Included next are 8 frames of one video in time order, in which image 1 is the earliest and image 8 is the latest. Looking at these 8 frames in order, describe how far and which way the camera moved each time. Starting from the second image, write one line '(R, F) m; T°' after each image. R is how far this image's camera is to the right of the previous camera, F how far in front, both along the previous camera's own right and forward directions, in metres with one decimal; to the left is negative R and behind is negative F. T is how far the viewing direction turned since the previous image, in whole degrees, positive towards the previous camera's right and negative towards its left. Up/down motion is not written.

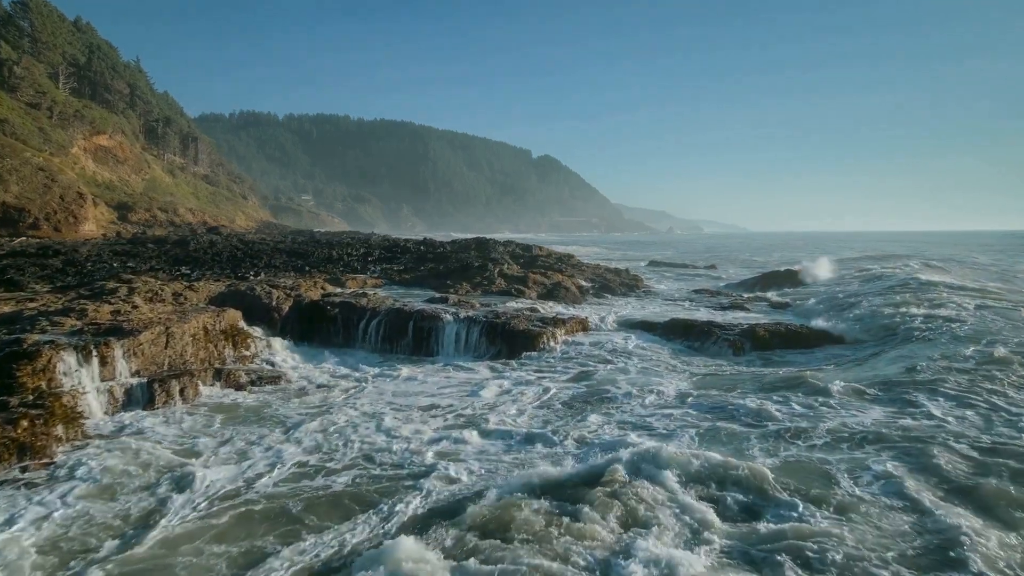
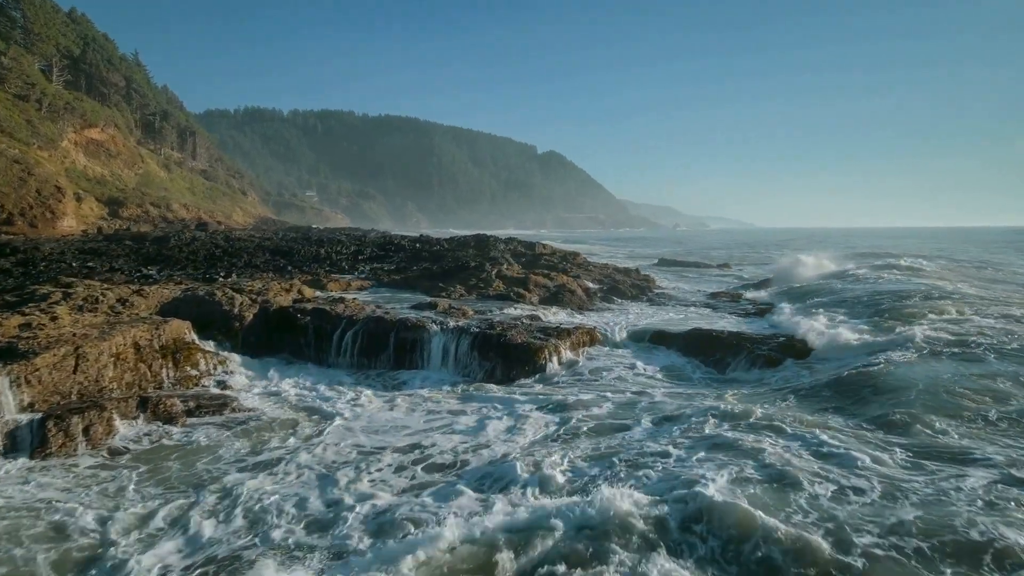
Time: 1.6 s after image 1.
(+0.2, +2.0) m; -1°
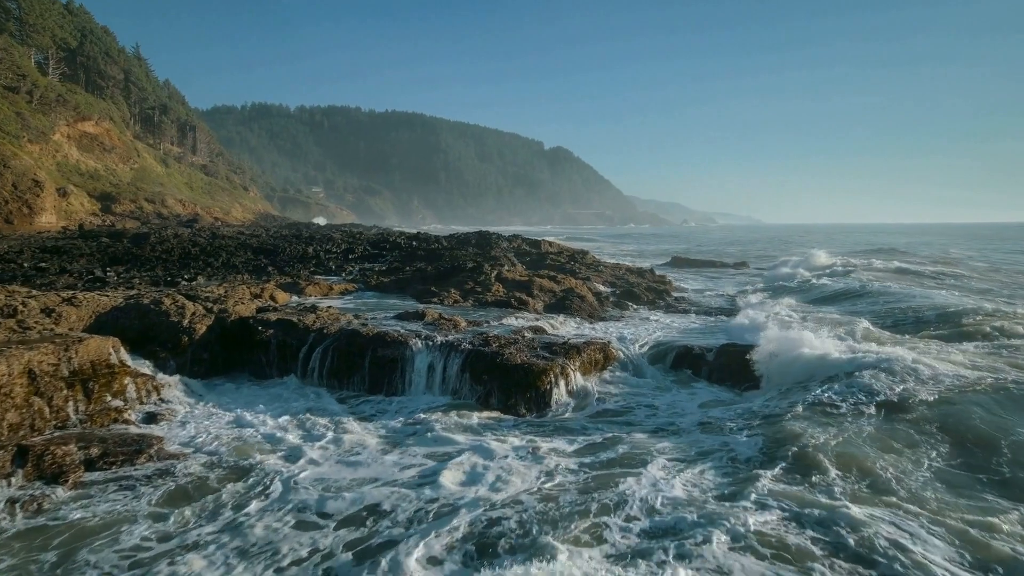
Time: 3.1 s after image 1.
(+0.2, +2.1) m; -1°
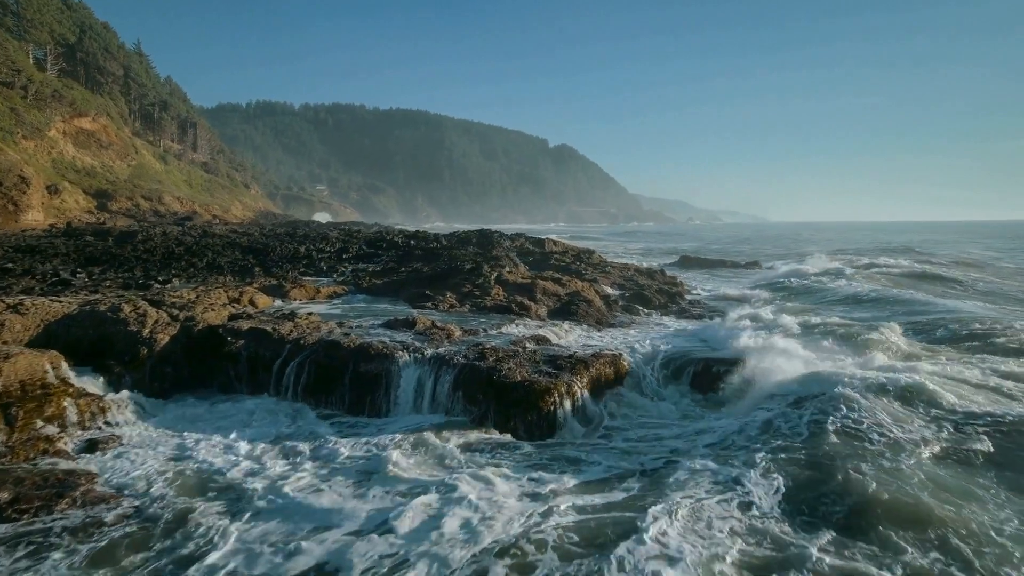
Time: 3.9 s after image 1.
(+0.1, +1.2) m; 0°
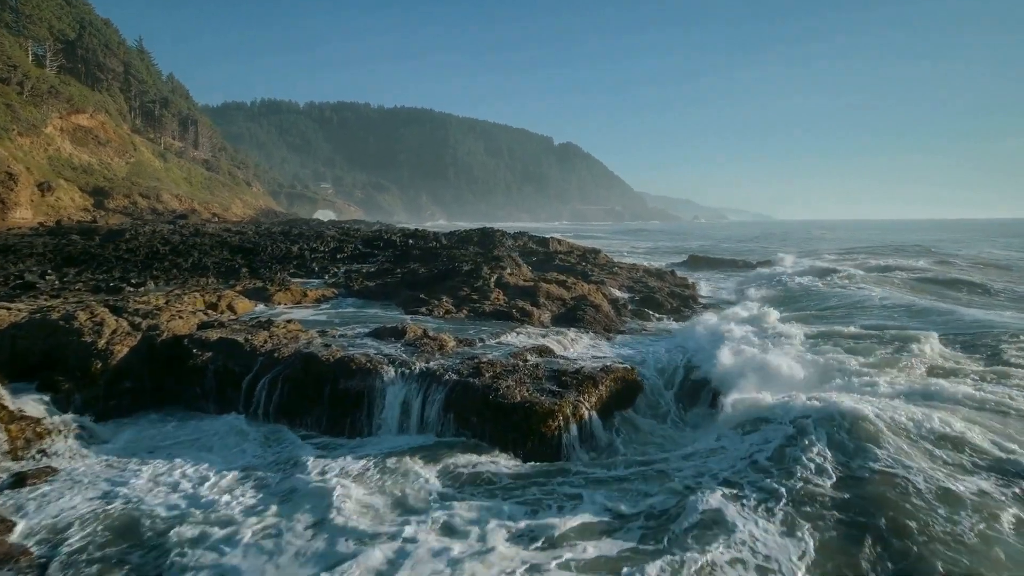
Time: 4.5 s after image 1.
(+0.1, +1.1) m; 0°
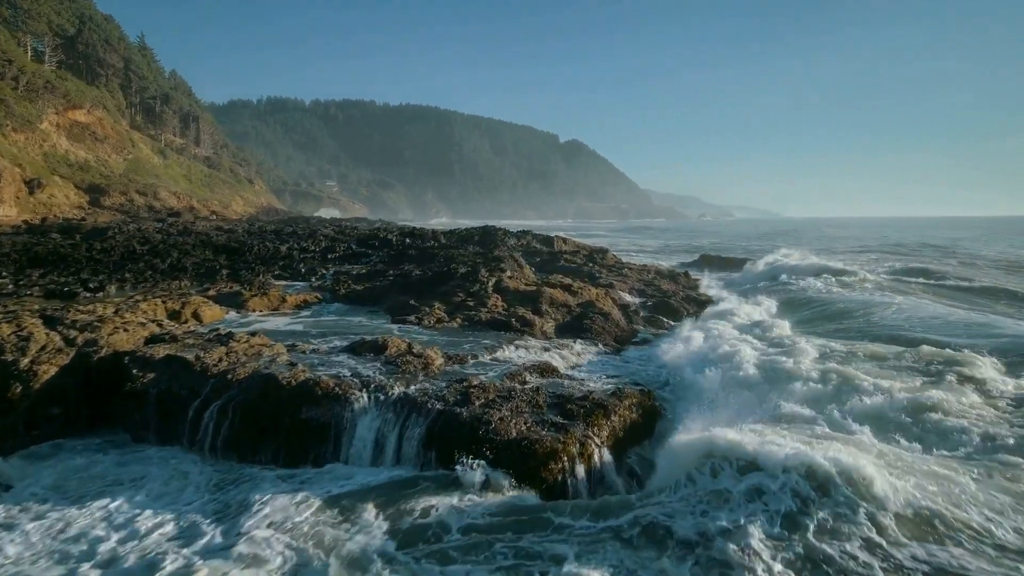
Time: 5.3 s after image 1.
(+0.1, +1.4) m; -1°
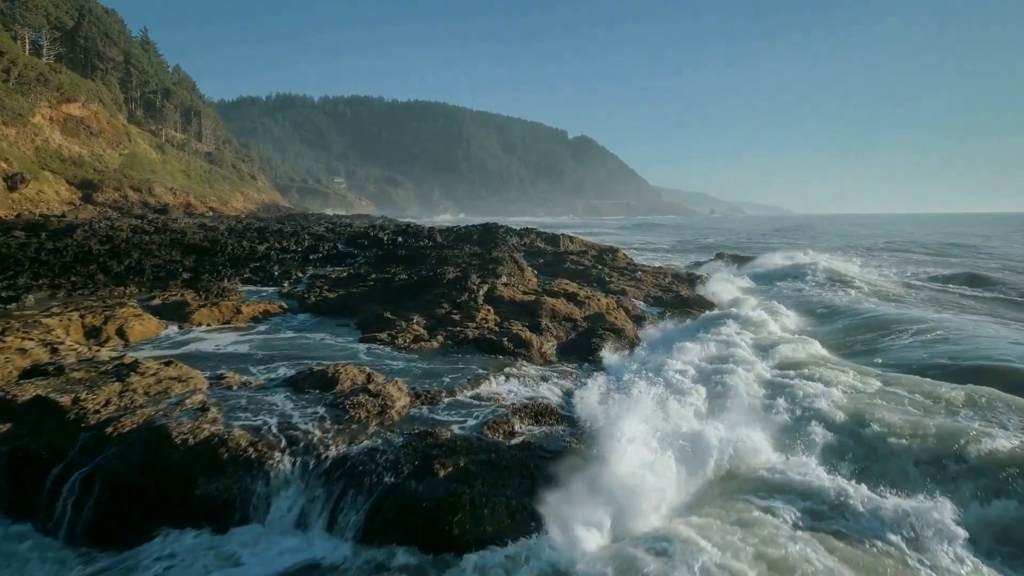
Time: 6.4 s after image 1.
(+0.3, +2.0) m; -1°
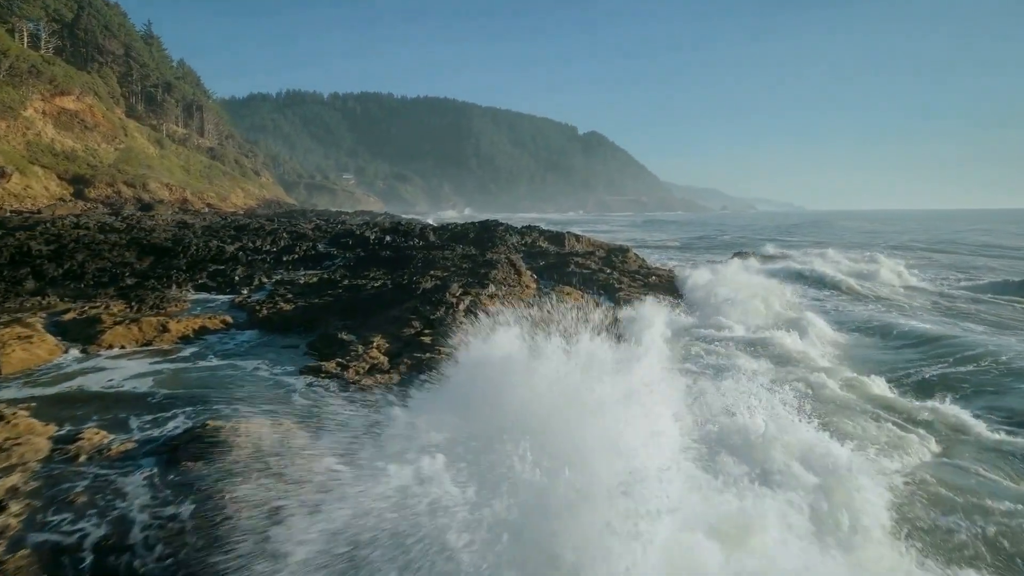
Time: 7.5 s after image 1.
(+0.4, +2.1) m; -1°
